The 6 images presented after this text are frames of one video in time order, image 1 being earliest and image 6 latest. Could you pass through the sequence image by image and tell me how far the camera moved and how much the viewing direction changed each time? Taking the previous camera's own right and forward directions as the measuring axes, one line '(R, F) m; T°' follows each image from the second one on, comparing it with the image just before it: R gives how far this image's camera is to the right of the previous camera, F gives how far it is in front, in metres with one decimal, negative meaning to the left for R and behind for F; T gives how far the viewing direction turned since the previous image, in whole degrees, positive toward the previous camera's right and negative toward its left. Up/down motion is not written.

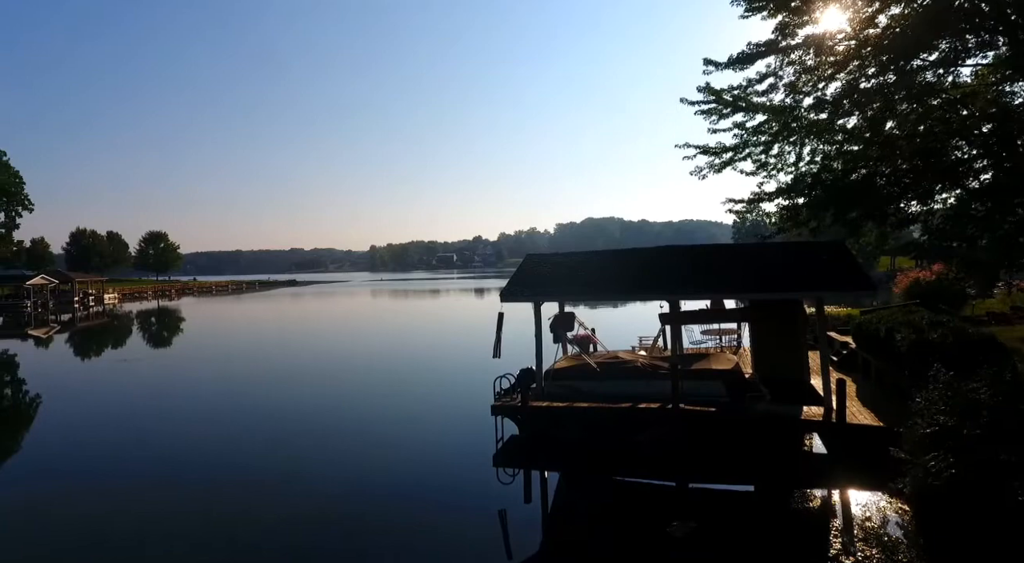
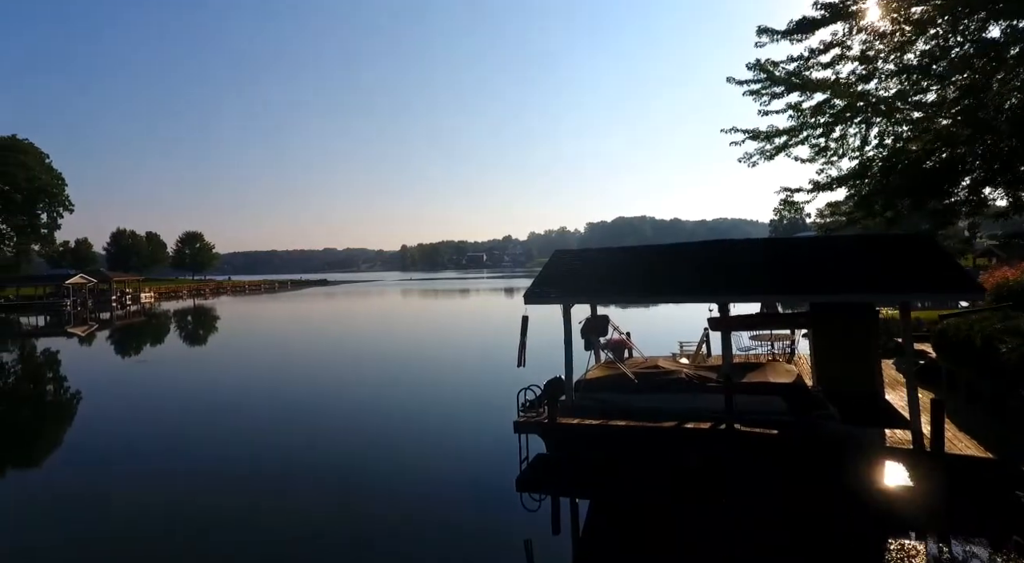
(0.0, +0.7) m; -3°
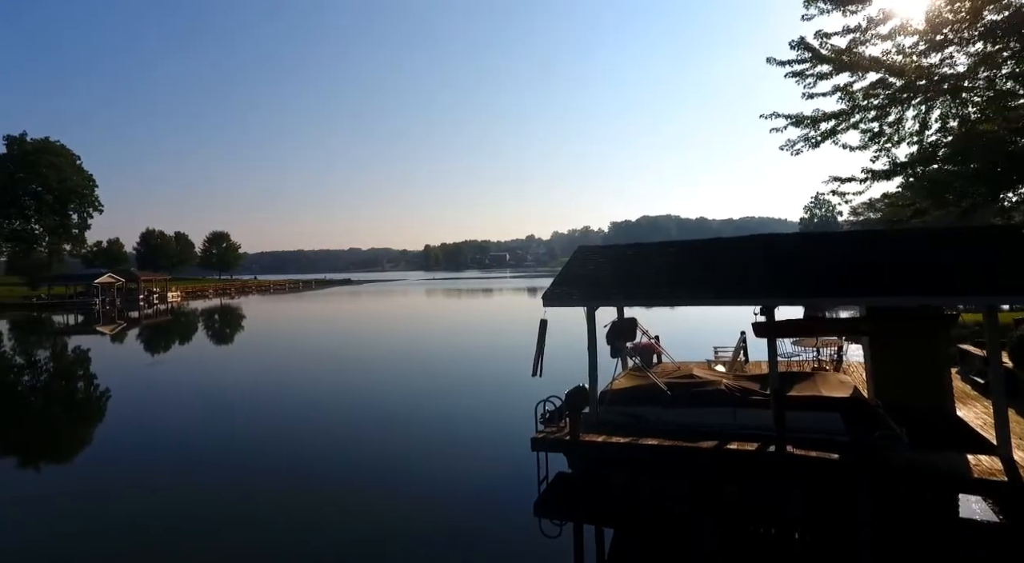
(0.0, +0.6) m; -2°
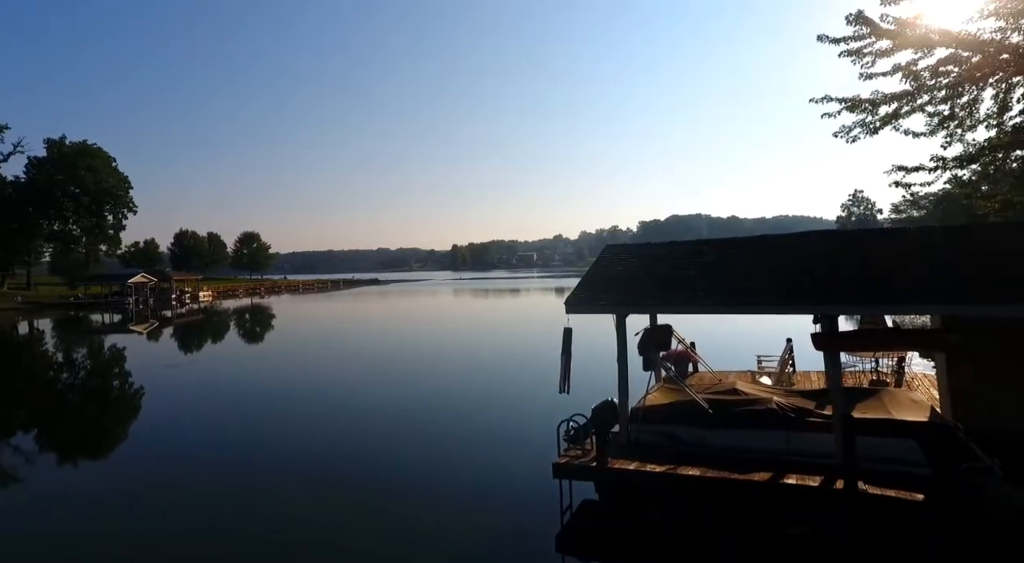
(+0.1, +0.6) m; -3°
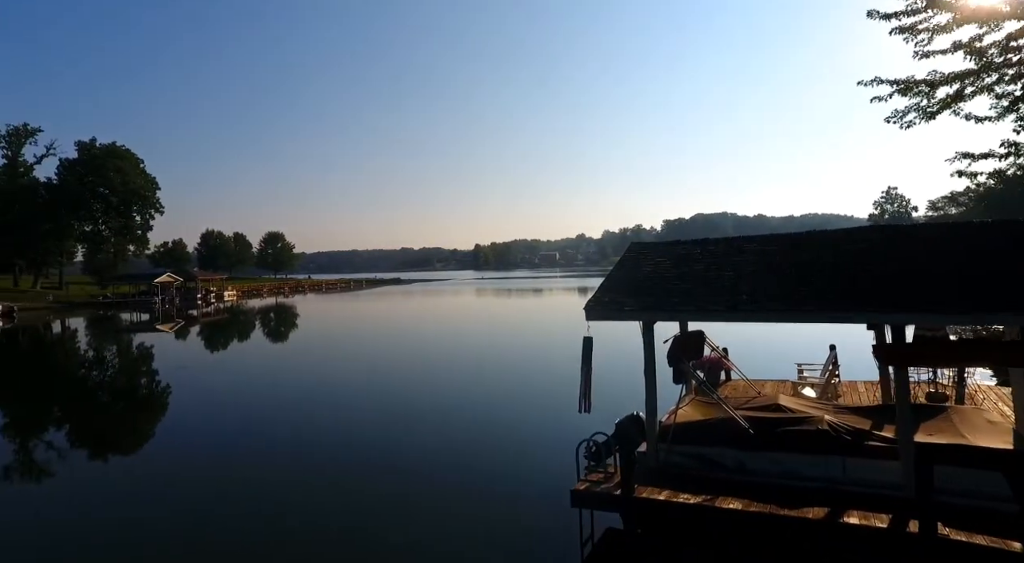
(+0.1, +0.5) m; -2°
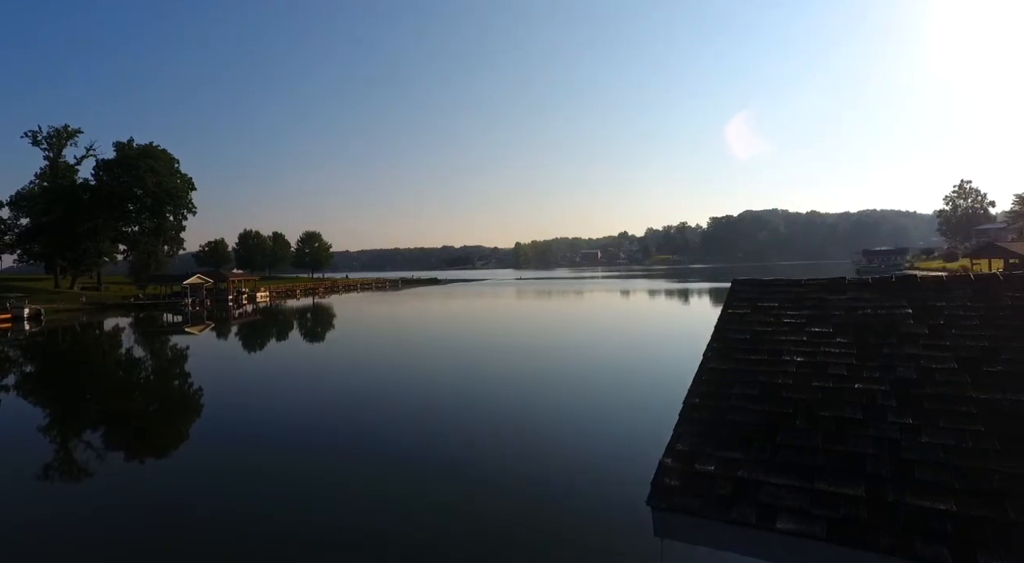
(+0.2, +2.4) m; -4°
